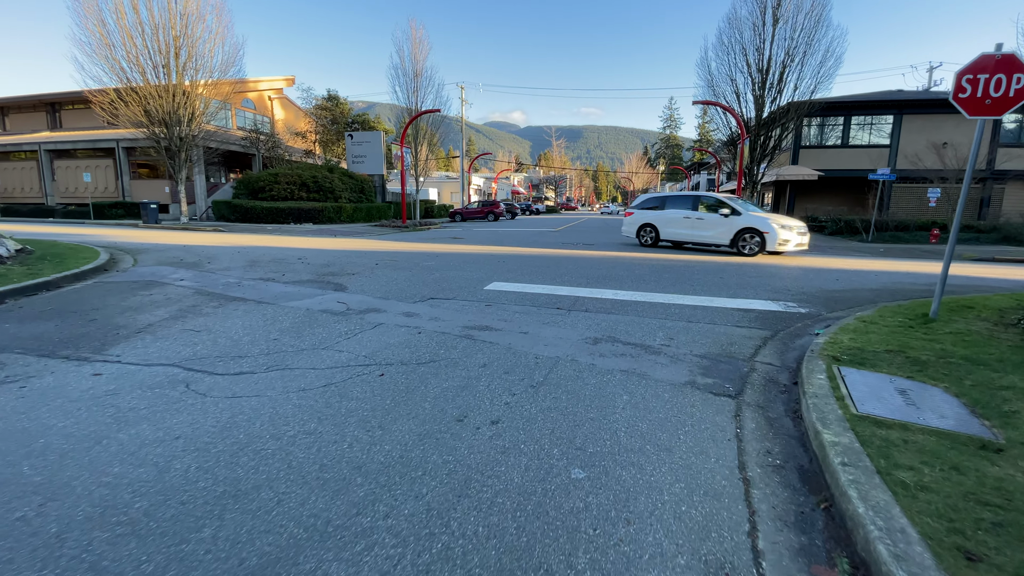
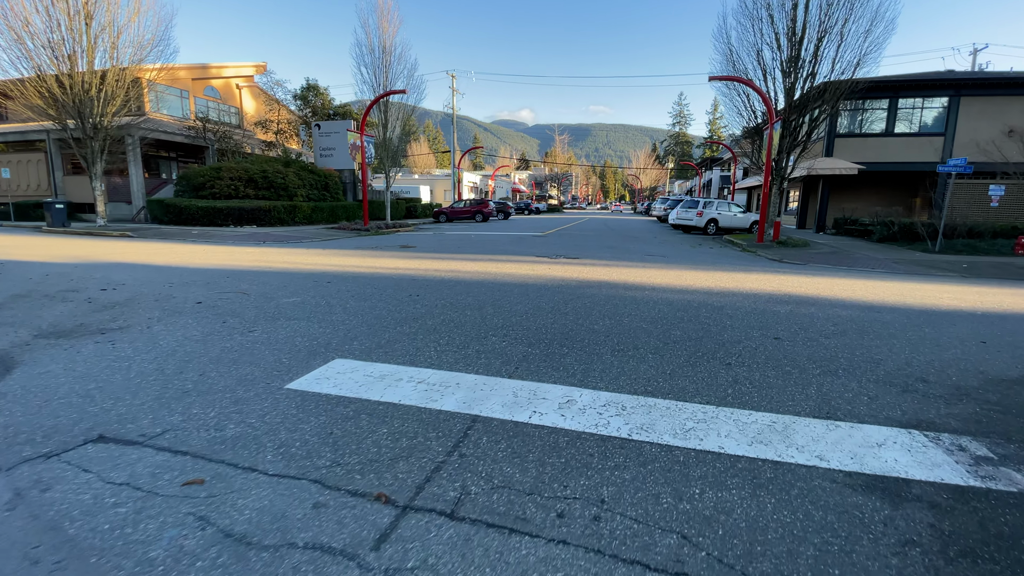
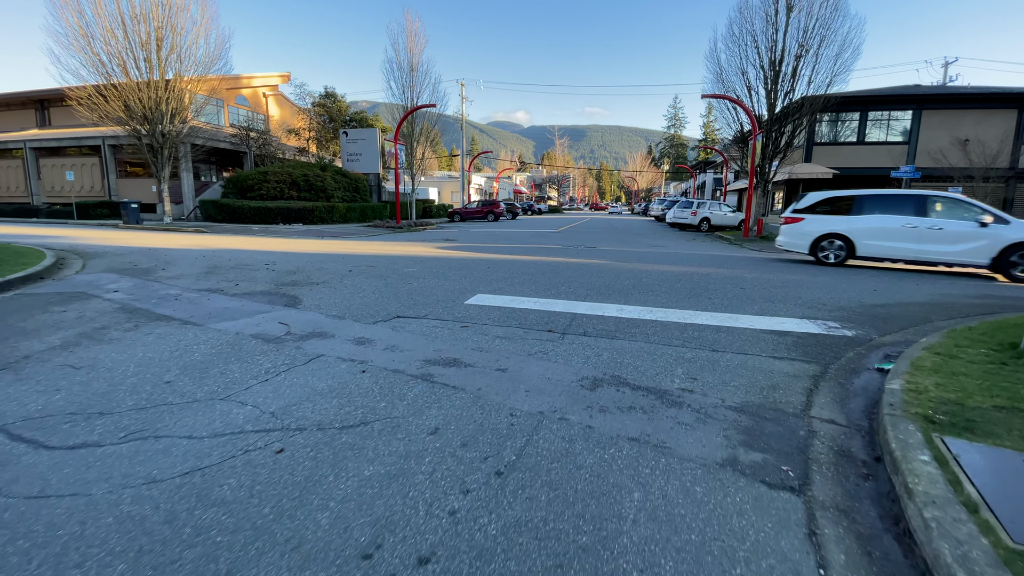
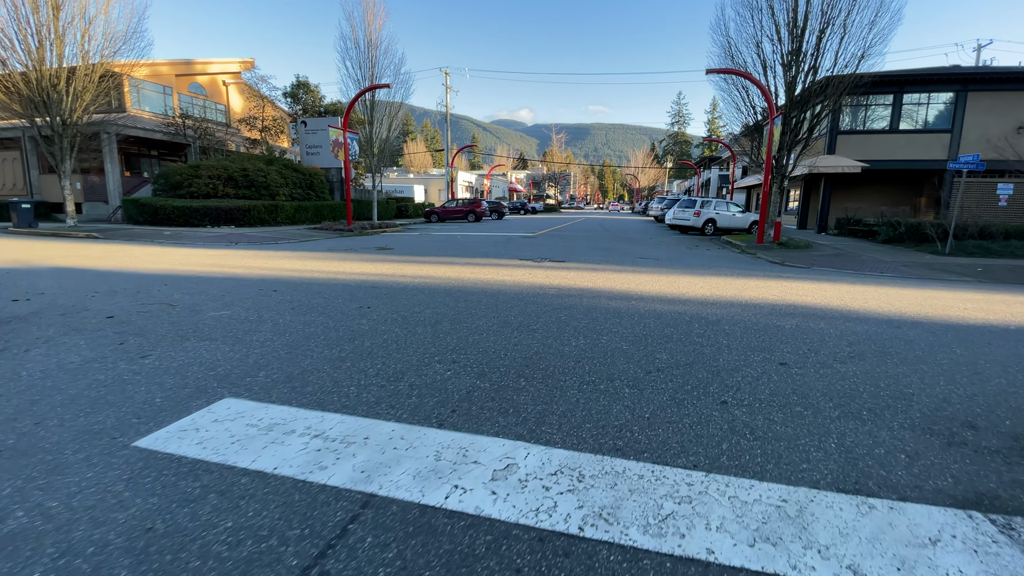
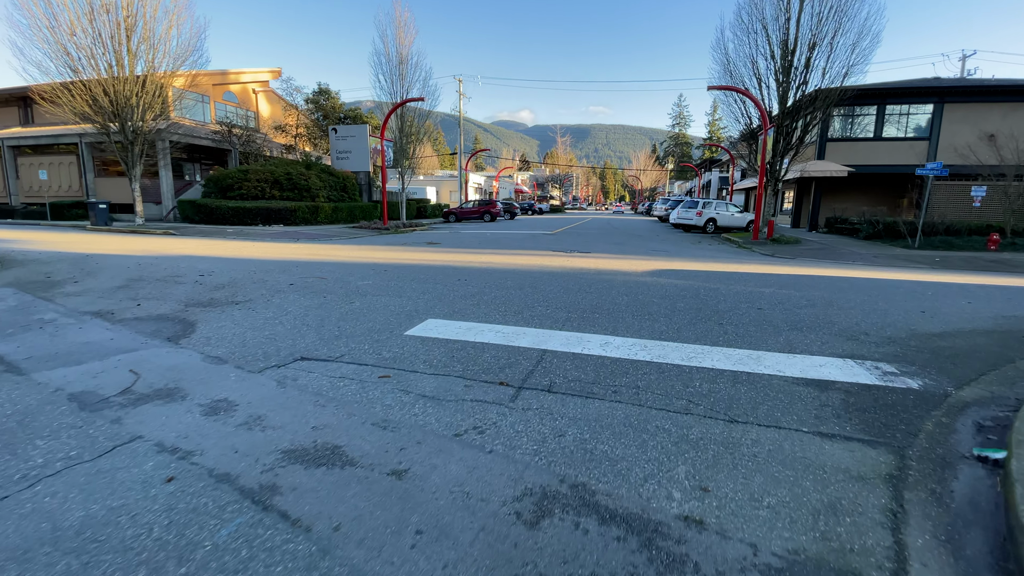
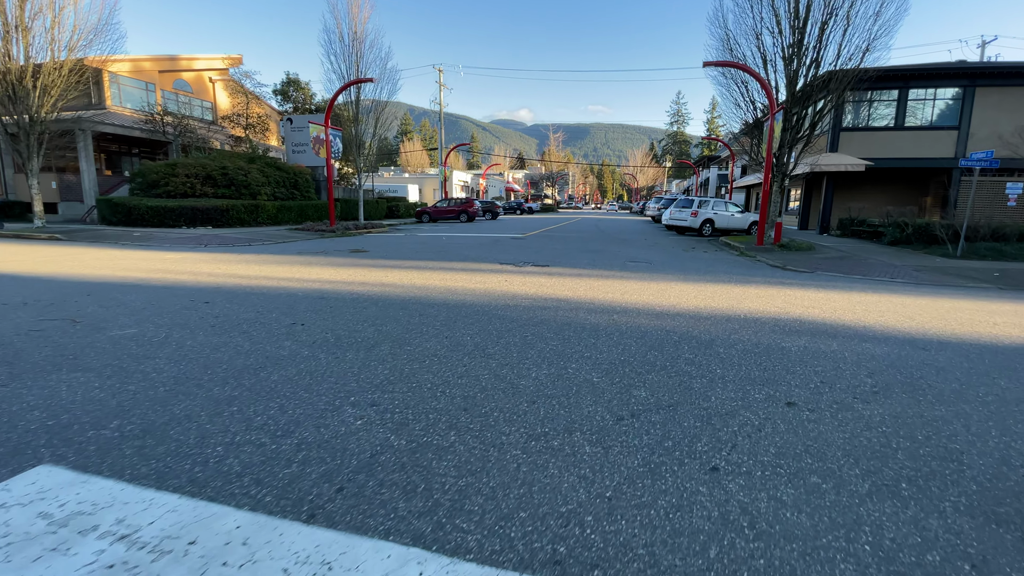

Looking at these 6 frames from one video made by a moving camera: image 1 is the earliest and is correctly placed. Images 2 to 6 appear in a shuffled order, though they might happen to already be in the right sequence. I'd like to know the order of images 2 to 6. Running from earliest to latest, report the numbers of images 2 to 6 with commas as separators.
3, 5, 2, 4, 6
